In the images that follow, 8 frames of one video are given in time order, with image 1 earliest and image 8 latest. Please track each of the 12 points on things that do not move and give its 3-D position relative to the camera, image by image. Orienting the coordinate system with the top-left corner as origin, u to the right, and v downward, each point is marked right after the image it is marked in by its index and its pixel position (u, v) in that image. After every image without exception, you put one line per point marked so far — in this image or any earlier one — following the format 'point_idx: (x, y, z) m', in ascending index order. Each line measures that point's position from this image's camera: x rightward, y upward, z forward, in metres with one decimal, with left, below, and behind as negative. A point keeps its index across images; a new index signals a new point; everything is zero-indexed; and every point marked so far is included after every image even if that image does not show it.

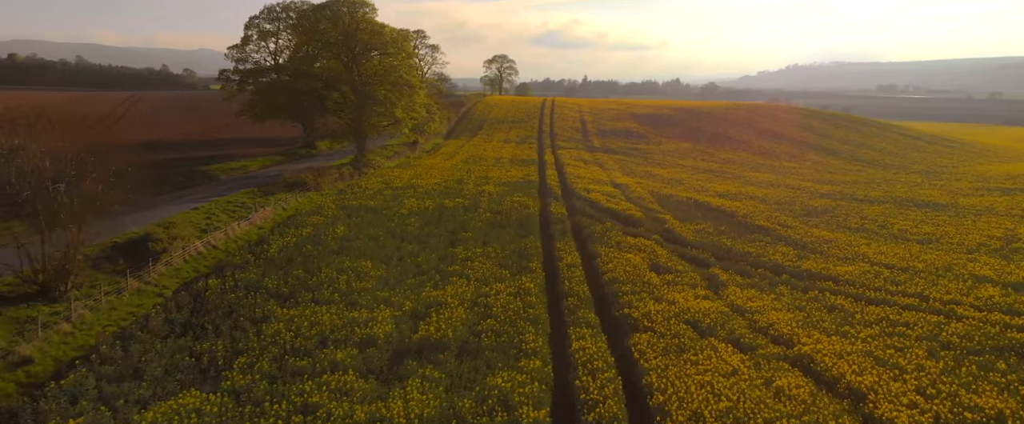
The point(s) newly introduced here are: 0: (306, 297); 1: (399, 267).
0: (-6.0, -2.5, +15.7) m
1: (-4.1, -2.0, +19.0) m
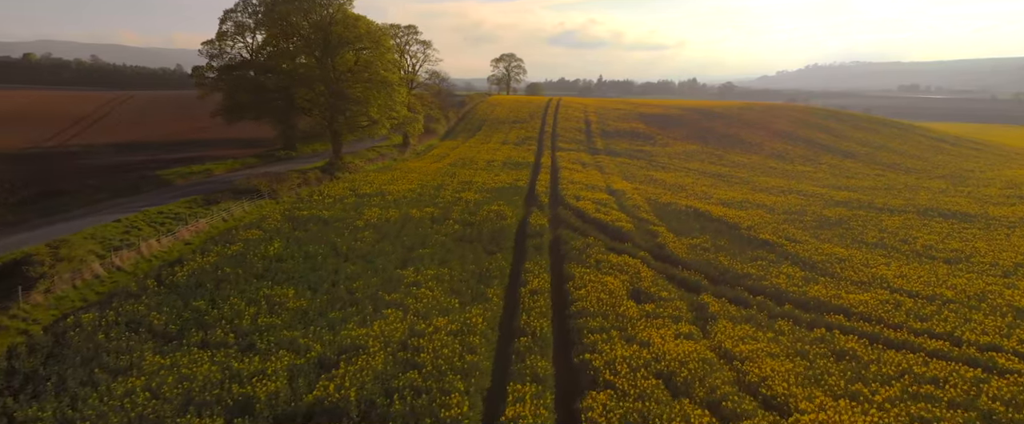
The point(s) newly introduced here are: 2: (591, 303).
0: (-7.6, -3.0, +13.0) m
1: (-5.6, -2.5, +16.3) m
2: (+2.5, -2.9, +17.1) m
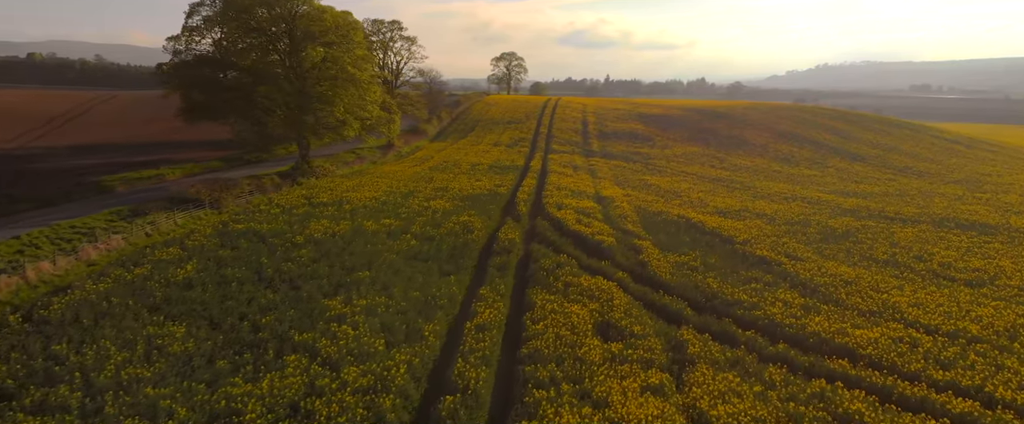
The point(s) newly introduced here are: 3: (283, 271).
0: (-9.2, -3.6, +10.3) m
1: (-7.2, -3.1, +13.6) m
2: (+0.9, -3.5, +14.4) m
3: (-7.5, -1.9, +17.8) m
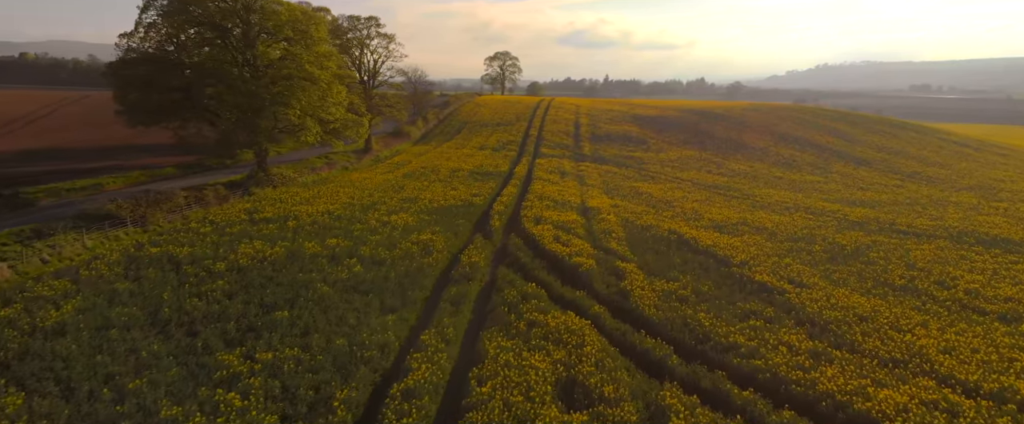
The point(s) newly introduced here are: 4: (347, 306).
0: (-10.6, -4.3, +7.3) m
1: (-8.6, -3.8, +10.6) m
2: (-0.4, -4.2, +11.4) m
3: (-8.9, -2.7, +14.8) m
4: (-4.8, -2.9, +16.0) m
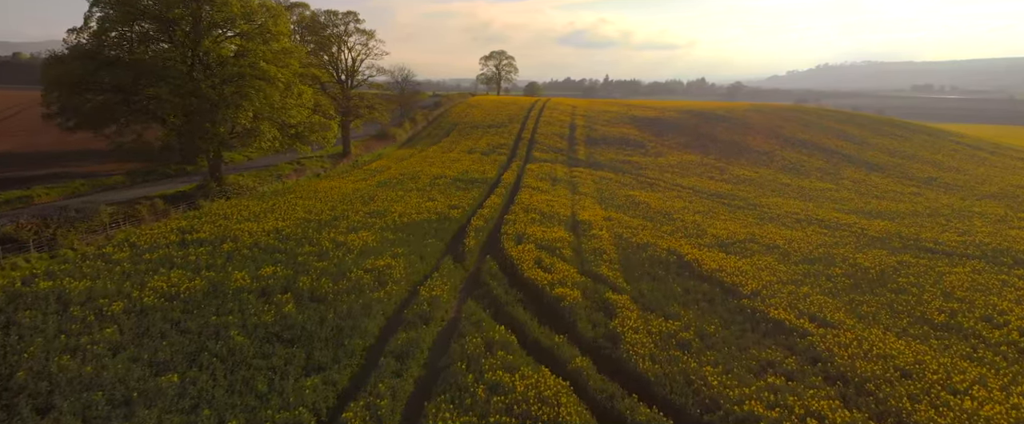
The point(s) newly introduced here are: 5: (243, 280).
0: (-11.6, -5.1, +4.0) m
1: (-9.5, -4.6, +7.3) m
2: (-1.4, -5.0, +8.1) m
3: (-9.8, -3.5, +11.5) m
4: (-5.8, -3.6, +12.7) m
5: (-8.2, -2.2, +17.1) m
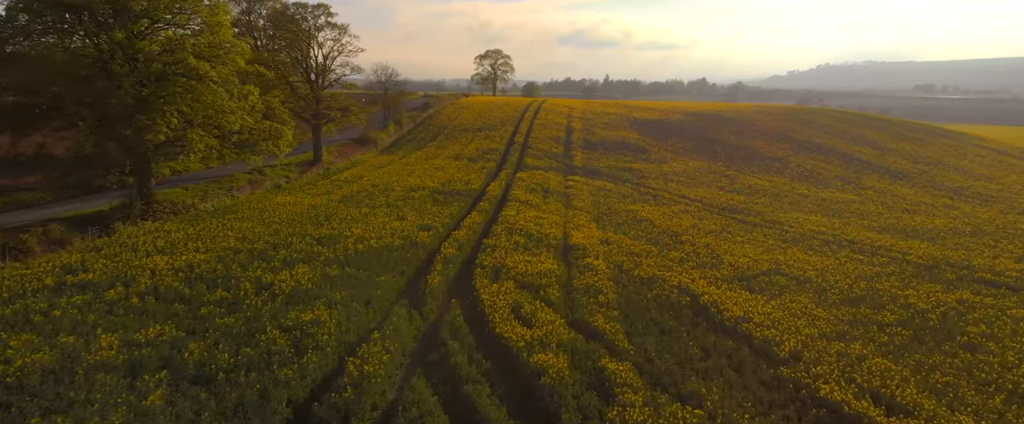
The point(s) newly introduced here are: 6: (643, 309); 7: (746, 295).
0: (-12.5, -6.1, -0.4) m
1: (-10.5, -5.6, +2.8) m
2: (-2.3, -6.0, +3.6) m
3: (-10.7, -4.5, +7.1) m
4: (-6.7, -4.7, +8.2) m
5: (-9.1, -3.2, +12.6) m
6: (+4.3, -3.2, +17.9) m
7: (+8.3, -3.0, +19.6) m
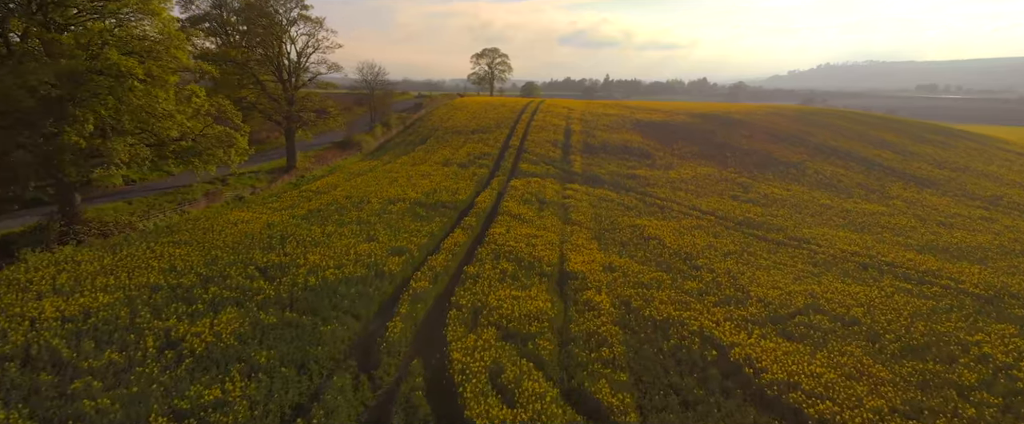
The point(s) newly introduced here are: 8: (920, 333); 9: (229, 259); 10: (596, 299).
0: (-13.0, -7.0, -4.2) m
1: (-11.0, -6.5, -0.9) m
2: (-2.9, -6.9, -0.2) m
3: (-11.3, -5.4, +3.3) m
4: (-7.2, -5.5, +4.4) m
5: (-9.7, -4.1, +8.9) m
6: (+3.8, -4.0, +14.1) m
7: (+7.8, -3.8, +15.8) m
8: (+13.0, -3.8, +17.5) m
9: (-10.0, -1.7, +19.3) m
10: (+2.8, -3.0, +18.4) m
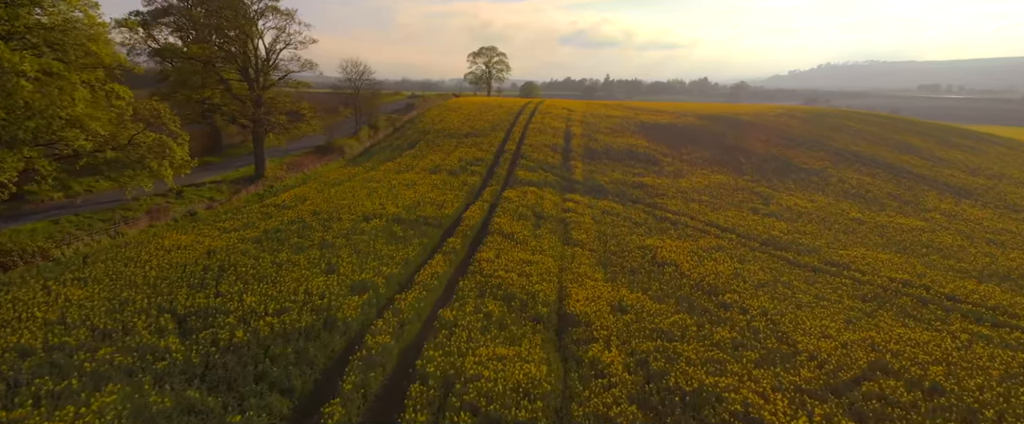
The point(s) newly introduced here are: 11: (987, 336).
0: (-13.4, -7.9, -8.2) m
1: (-11.4, -7.4, -4.9) m
2: (-3.3, -7.8, -4.1) m
3: (-11.7, -6.3, -0.7) m
4: (-7.6, -6.4, +0.5) m
5: (-10.1, -5.0, +4.9) m
6: (+3.4, -4.9, +10.2) m
7: (+7.4, -4.7, +11.9) m
8: (+12.6, -4.7, +13.6) m
9: (-10.4, -2.6, +15.3) m
10: (+2.4, -3.9, +14.4) m
11: (+15.1, -4.0, +17.5) m
